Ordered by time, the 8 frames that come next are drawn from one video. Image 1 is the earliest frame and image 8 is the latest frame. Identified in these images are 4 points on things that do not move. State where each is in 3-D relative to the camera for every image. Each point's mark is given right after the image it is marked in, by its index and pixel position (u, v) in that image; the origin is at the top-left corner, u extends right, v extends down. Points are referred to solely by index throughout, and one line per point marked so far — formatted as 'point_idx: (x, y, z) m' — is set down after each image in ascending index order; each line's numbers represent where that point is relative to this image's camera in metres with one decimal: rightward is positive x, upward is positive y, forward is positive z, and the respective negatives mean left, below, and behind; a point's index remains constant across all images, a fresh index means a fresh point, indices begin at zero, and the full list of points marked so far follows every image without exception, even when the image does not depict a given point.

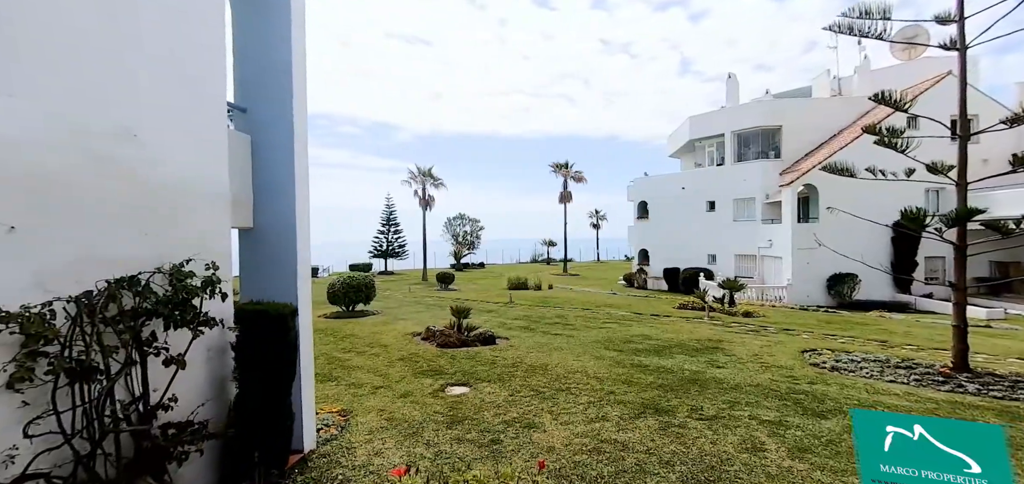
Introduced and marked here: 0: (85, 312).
0: (-2.3, -0.4, +2.6) m
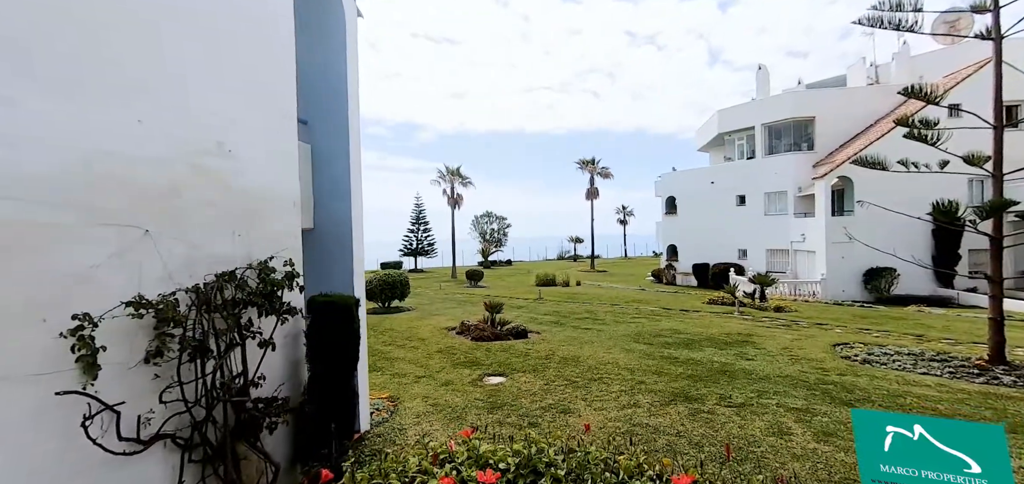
0: (-2.0, -0.4, +3.1) m
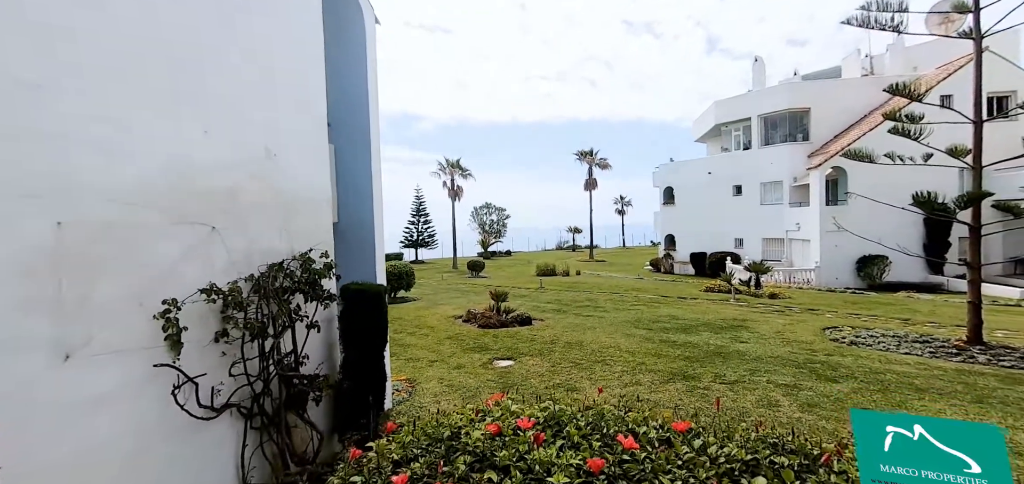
0: (-1.9, -0.3, +3.5) m
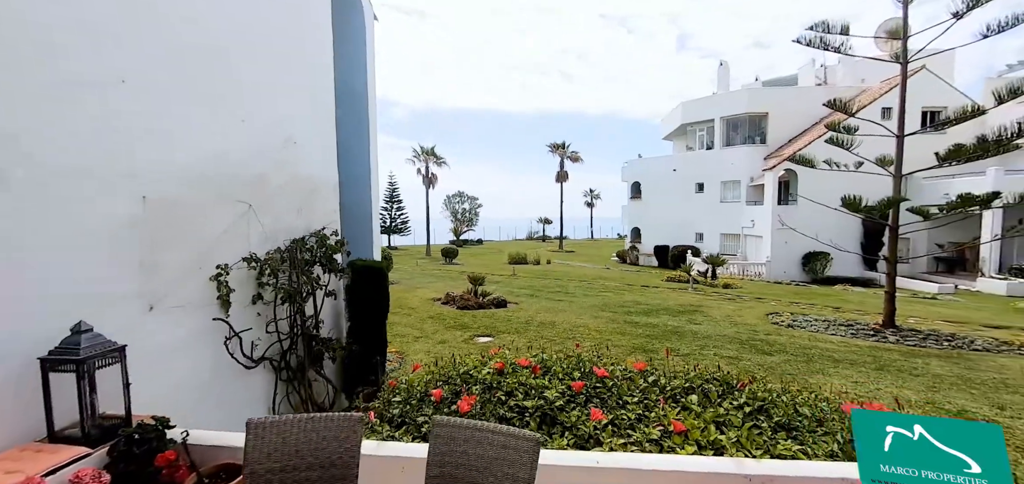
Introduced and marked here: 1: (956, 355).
0: (-2.0, -0.1, +4.1) m
1: (+6.7, -1.7, +7.1) m
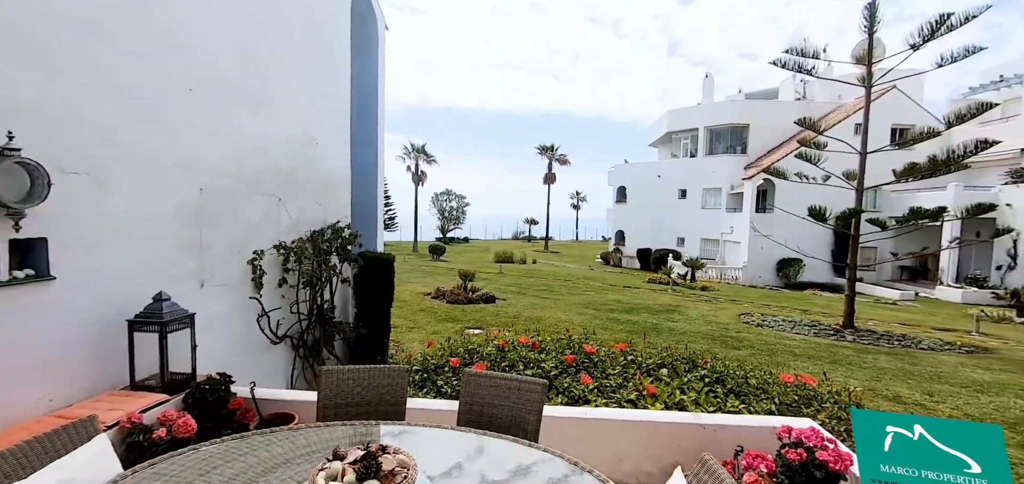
0: (-2.0, -0.1, +4.6) m
1: (+6.5, -1.8, +7.8) m
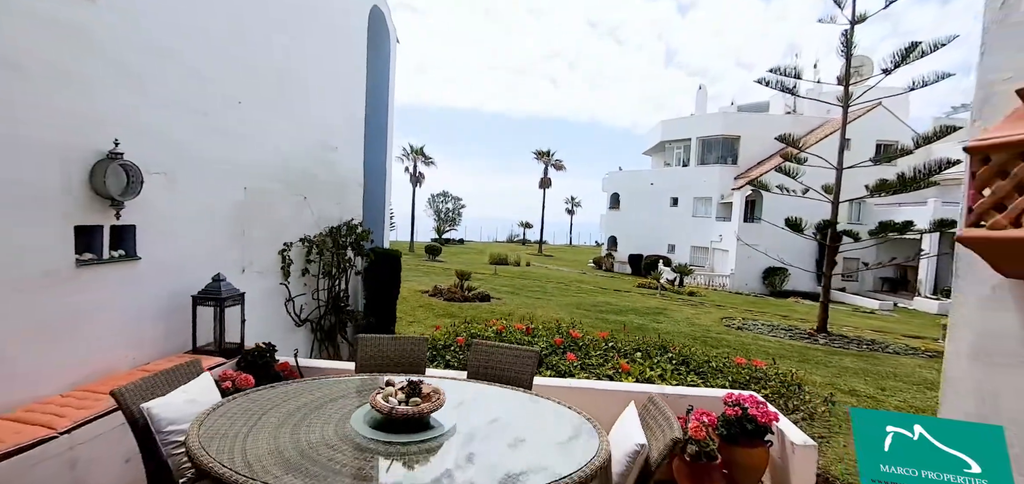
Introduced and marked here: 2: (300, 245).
0: (-2.0, 0.0, +5.1) m
1: (+6.4, -2.0, +8.4) m
2: (-2.2, 0.0, +4.8) m
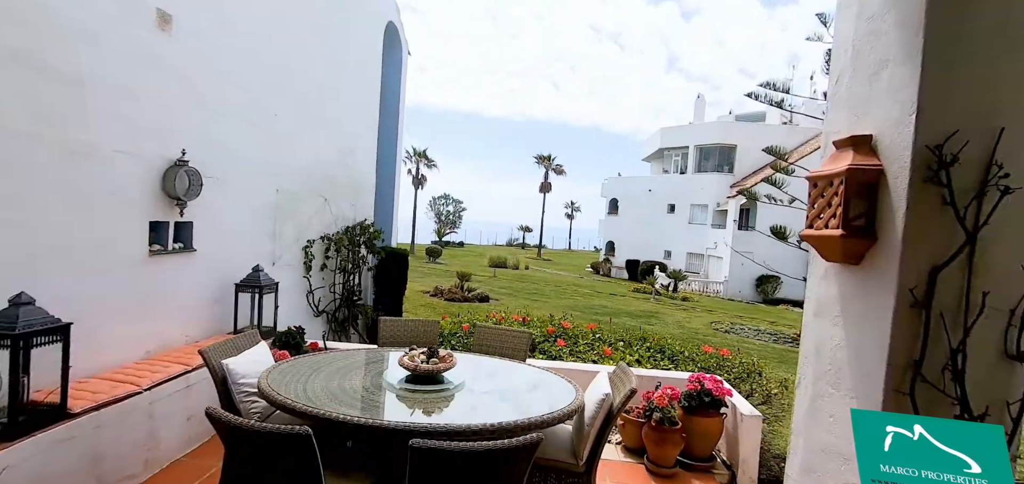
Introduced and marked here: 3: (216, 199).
0: (-2.0, 0.0, +5.6) m
1: (+6.4, -2.2, +8.9) m
2: (-2.2, 0.0, +5.3) m
3: (-2.3, +0.3, +3.6) m
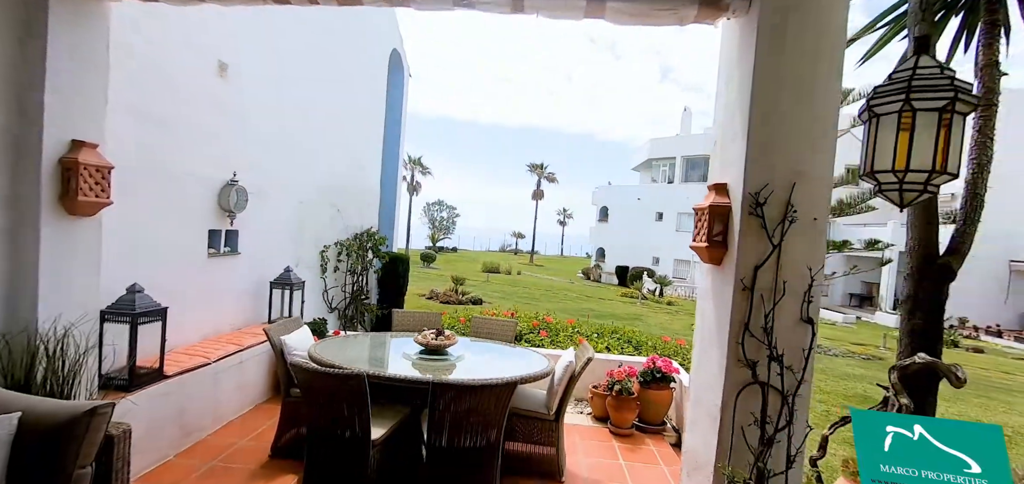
0: (-2.1, -0.1, +6.4) m
1: (+6.2, -2.4, +9.7) m
2: (-2.3, -0.1, +6.1) m
3: (-2.4, +0.3, +4.4) m
